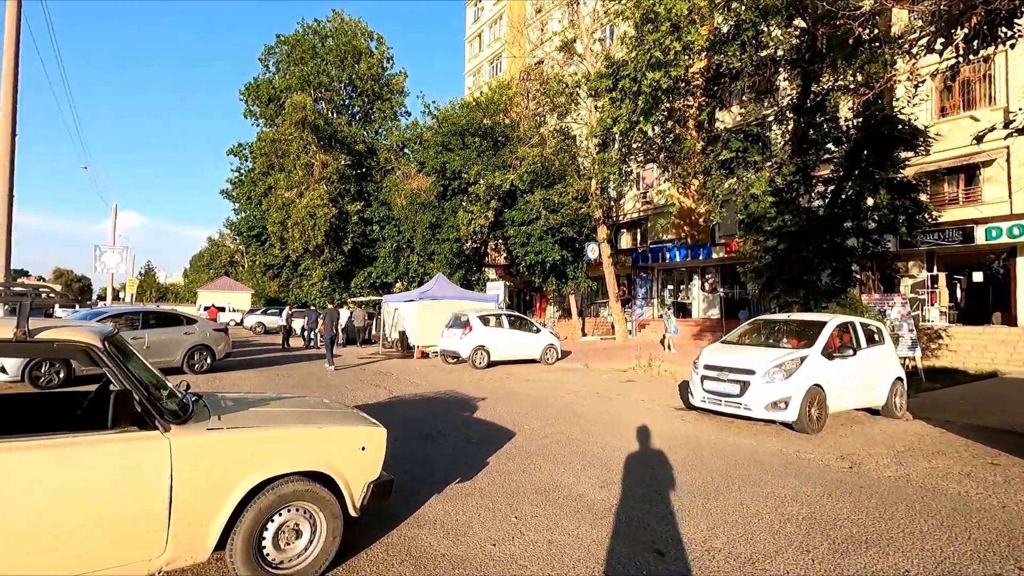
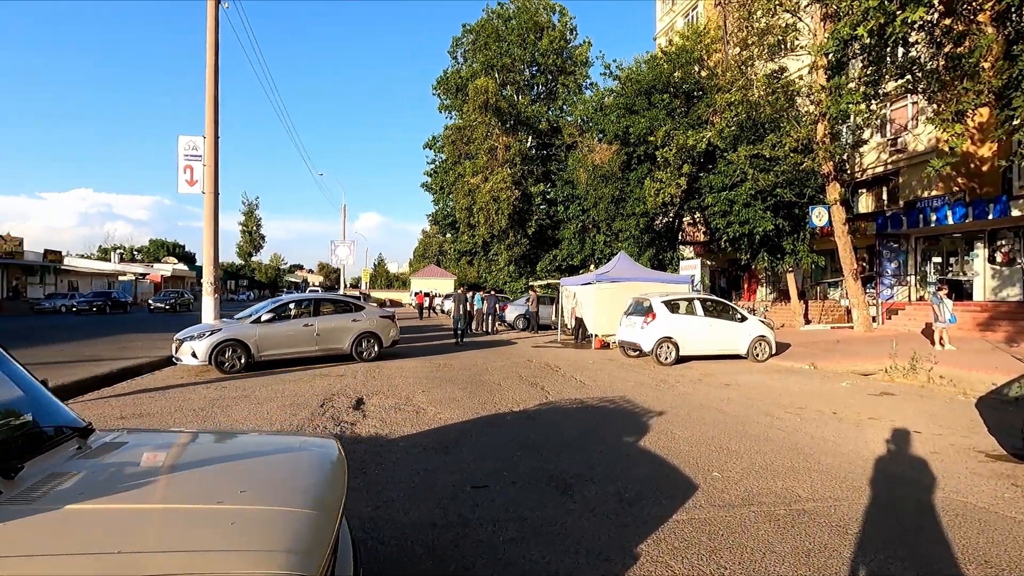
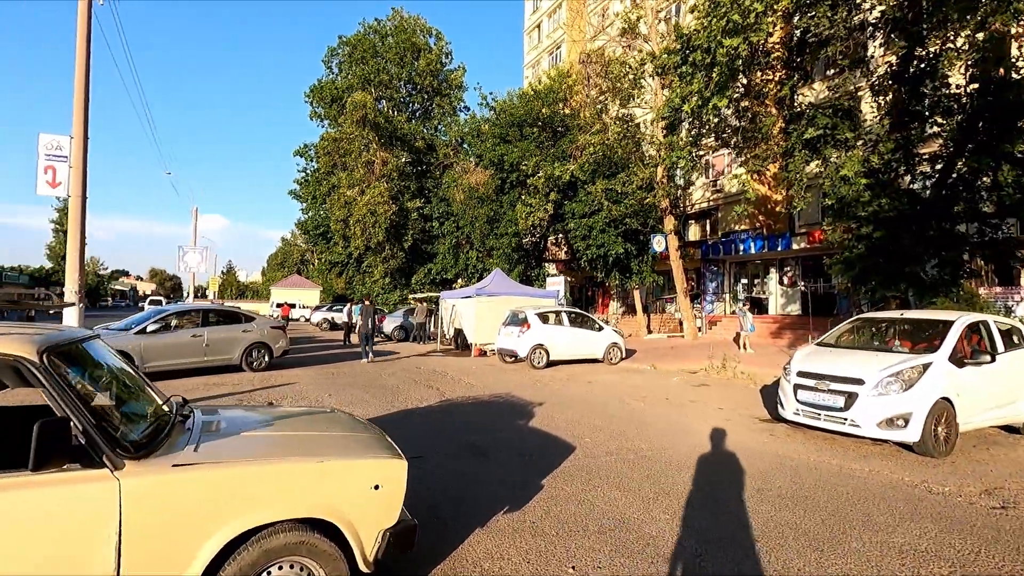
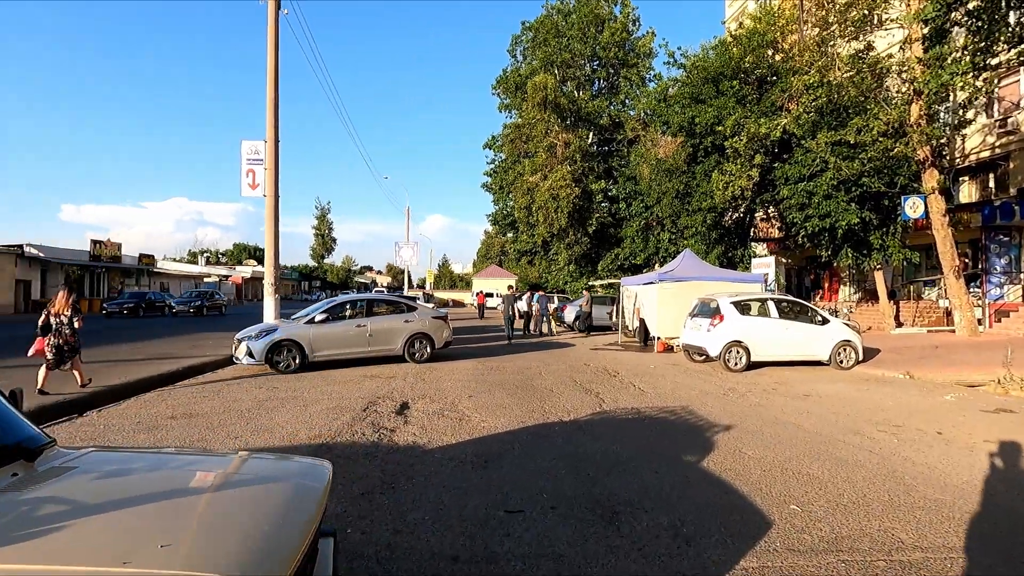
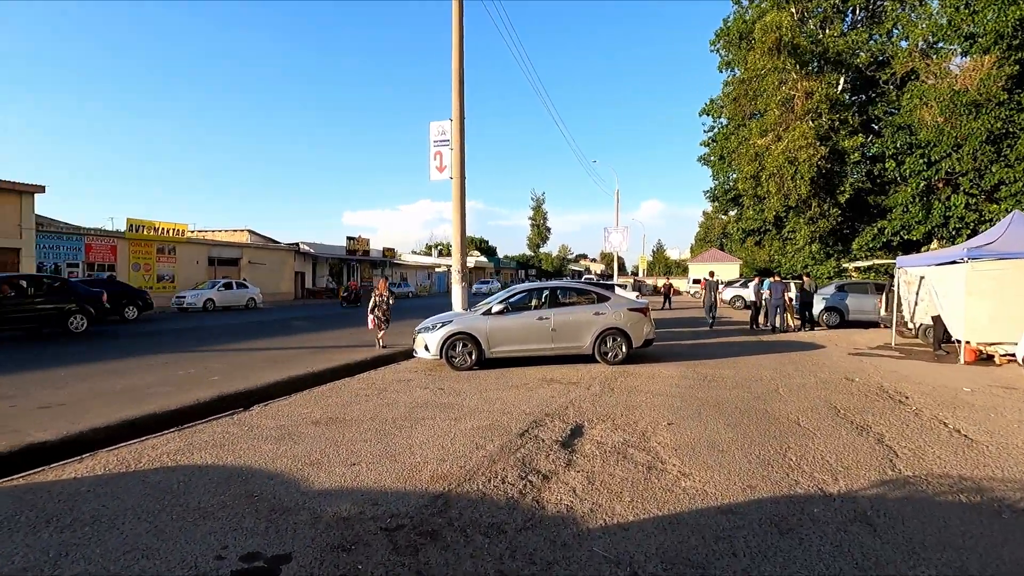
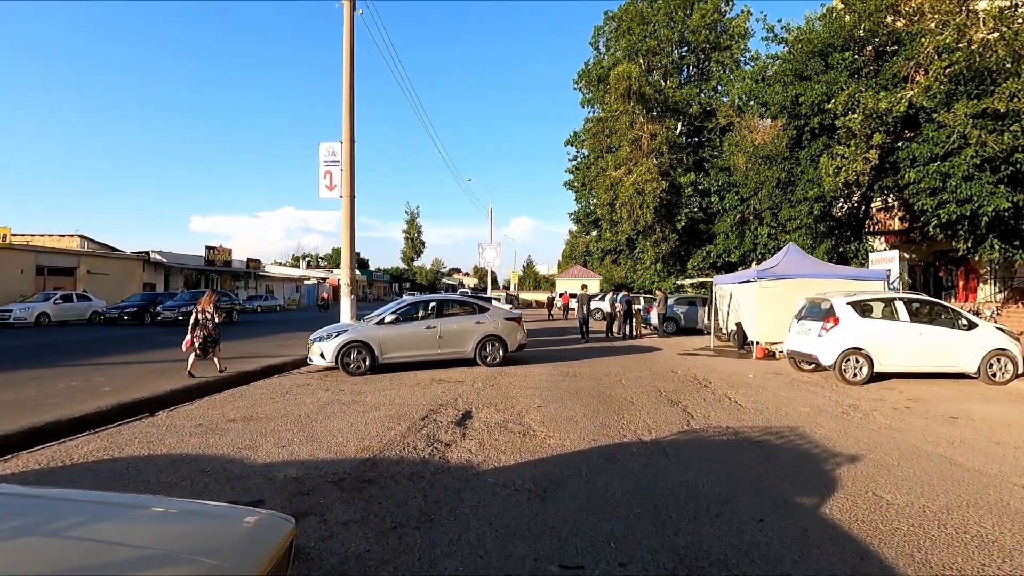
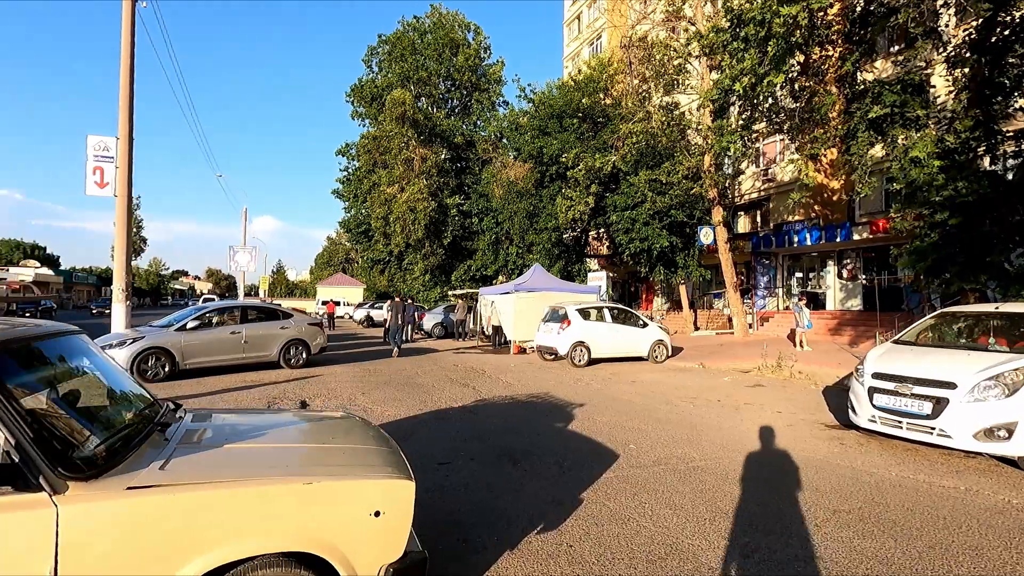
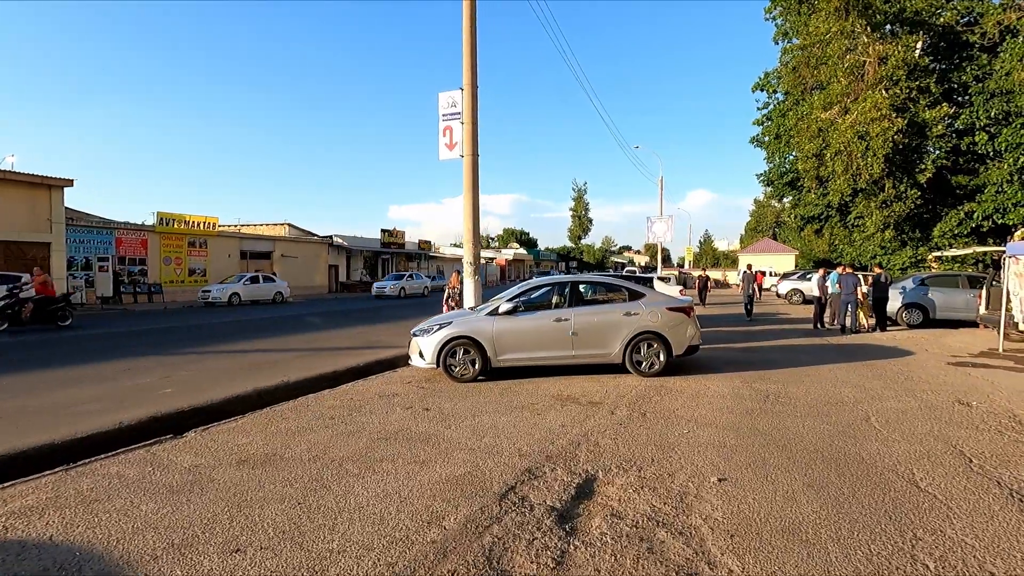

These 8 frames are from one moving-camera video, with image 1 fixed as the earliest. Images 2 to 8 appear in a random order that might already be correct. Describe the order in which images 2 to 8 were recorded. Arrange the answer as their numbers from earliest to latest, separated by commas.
3, 7, 2, 4, 6, 5, 8
